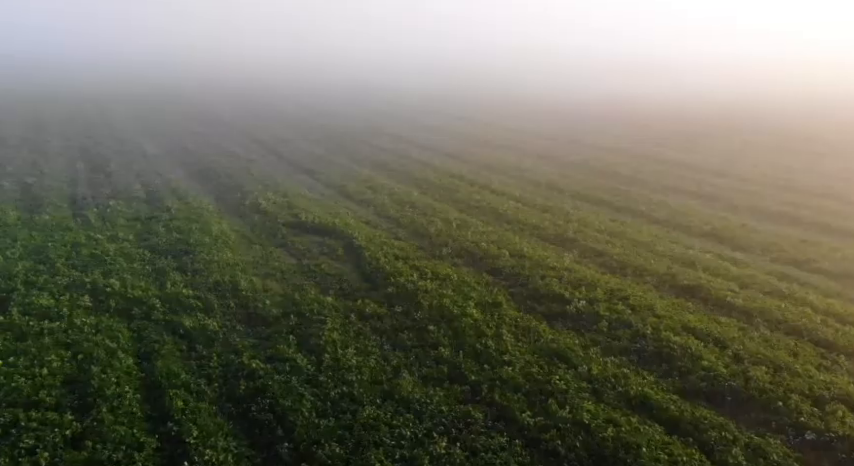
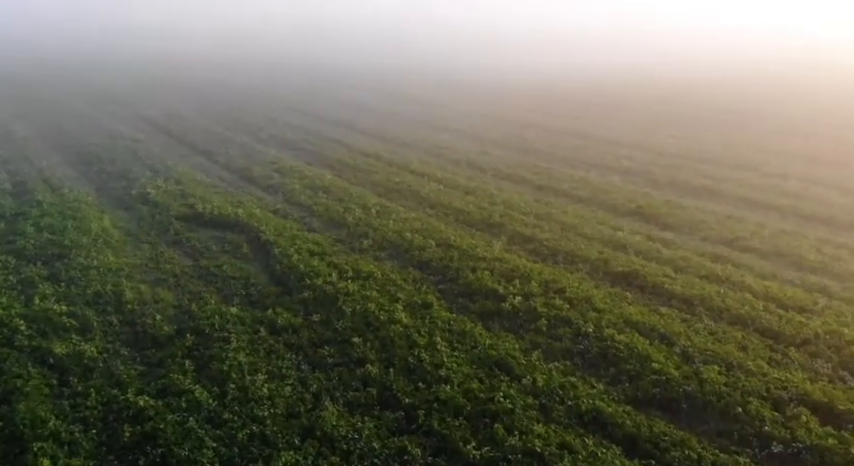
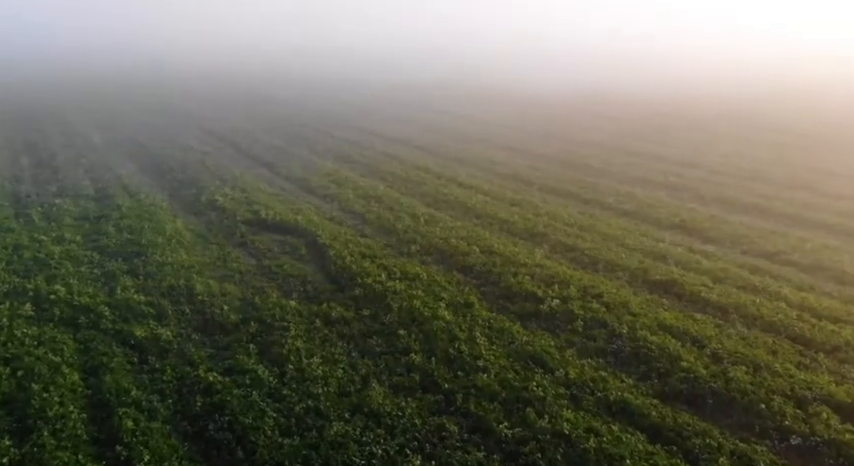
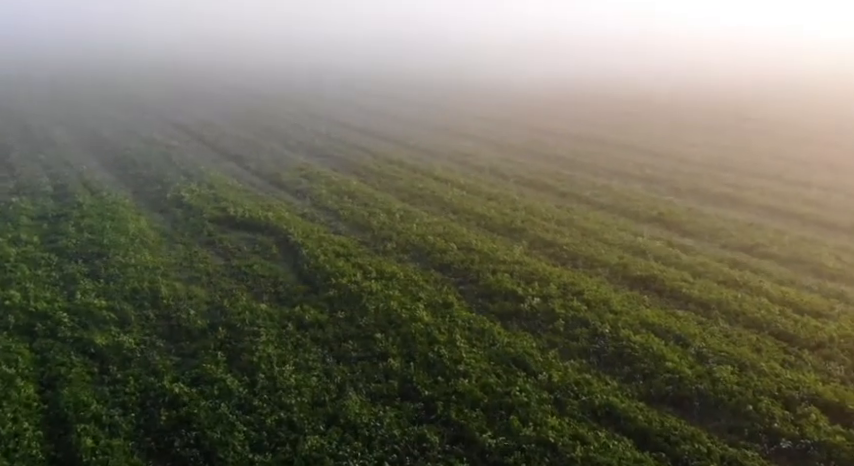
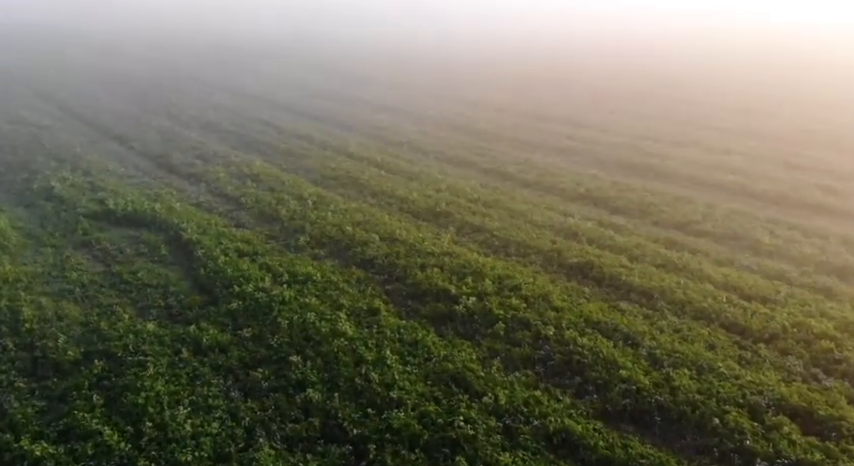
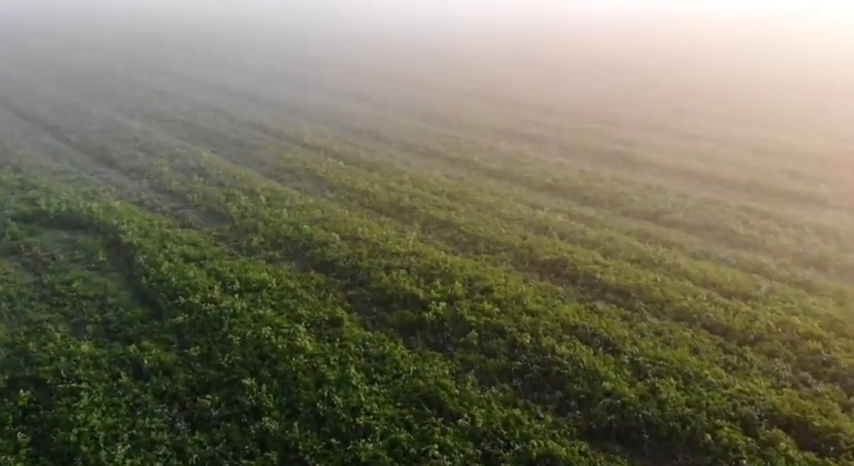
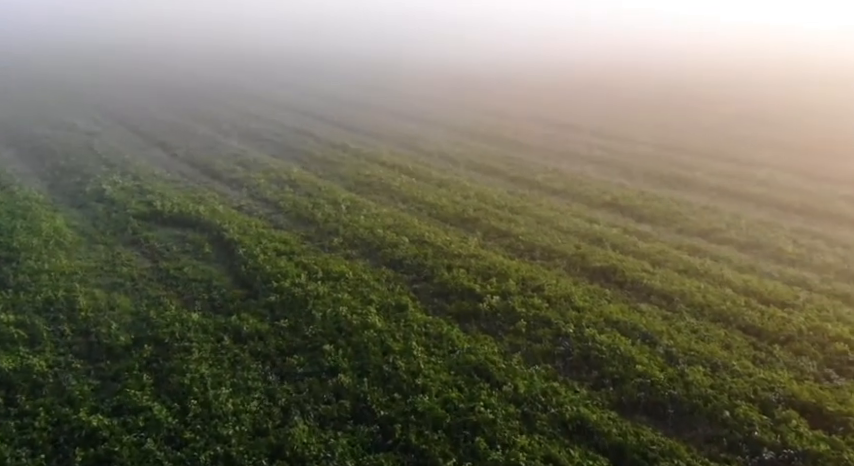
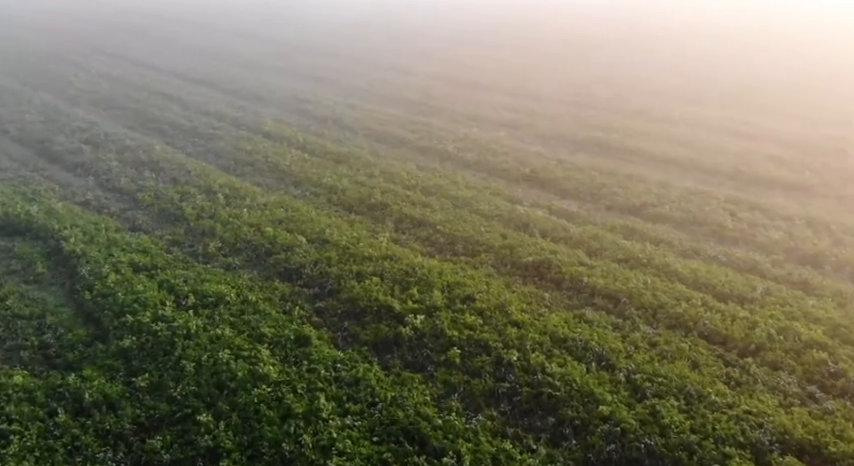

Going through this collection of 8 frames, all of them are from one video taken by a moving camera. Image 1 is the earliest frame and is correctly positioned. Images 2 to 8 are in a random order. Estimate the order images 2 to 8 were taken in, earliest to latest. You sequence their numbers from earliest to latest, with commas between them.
3, 4, 2, 7, 5, 6, 8
